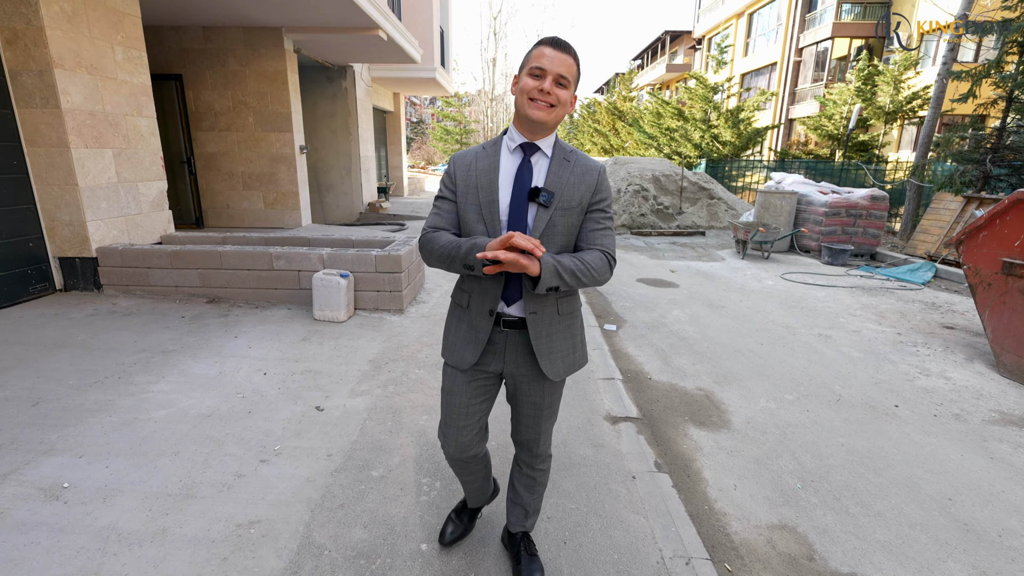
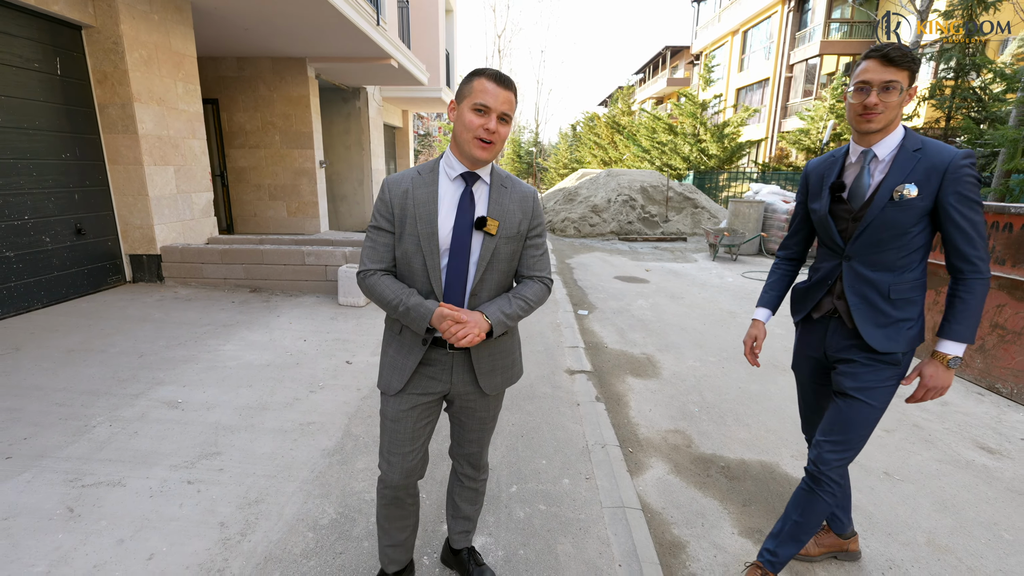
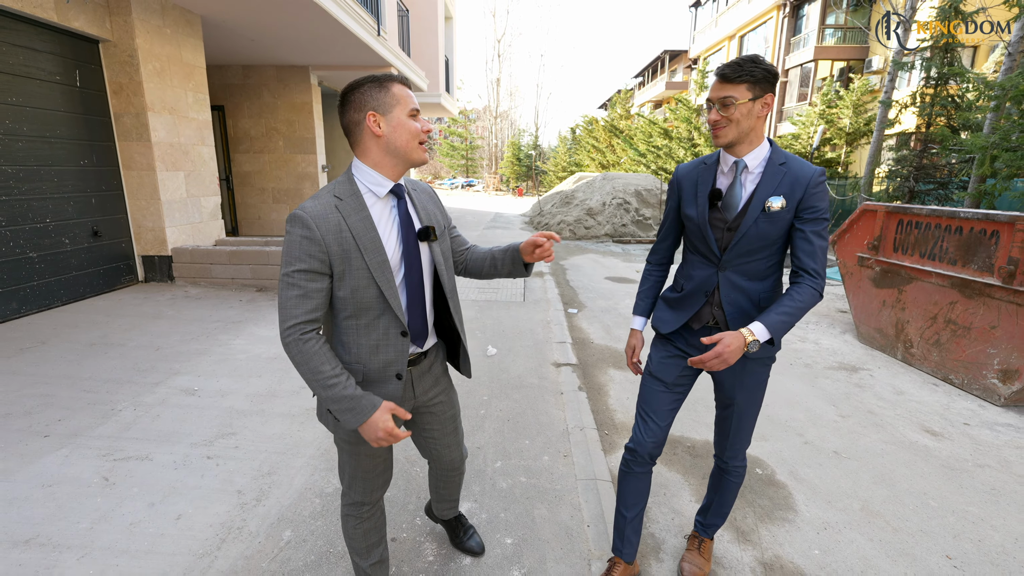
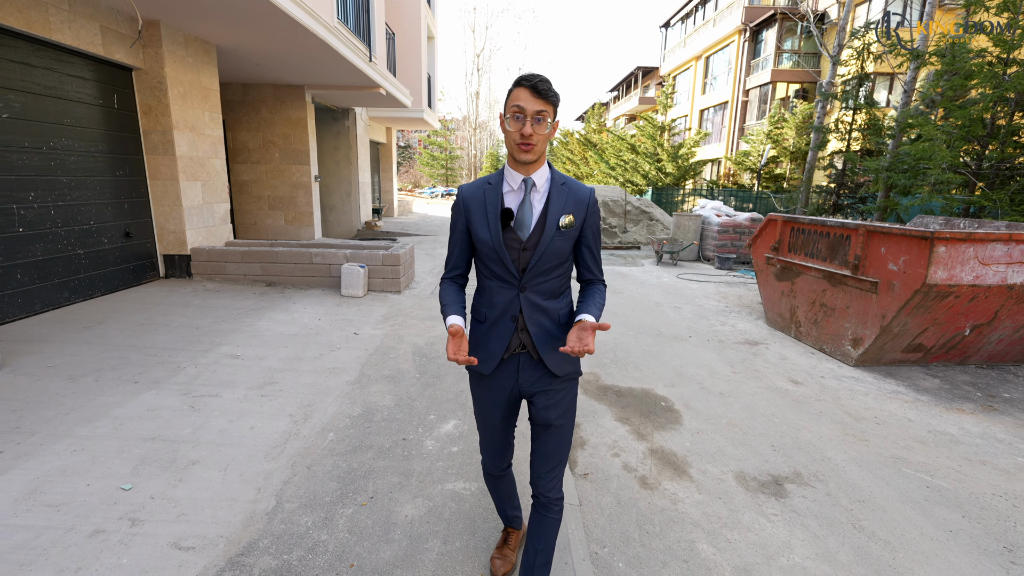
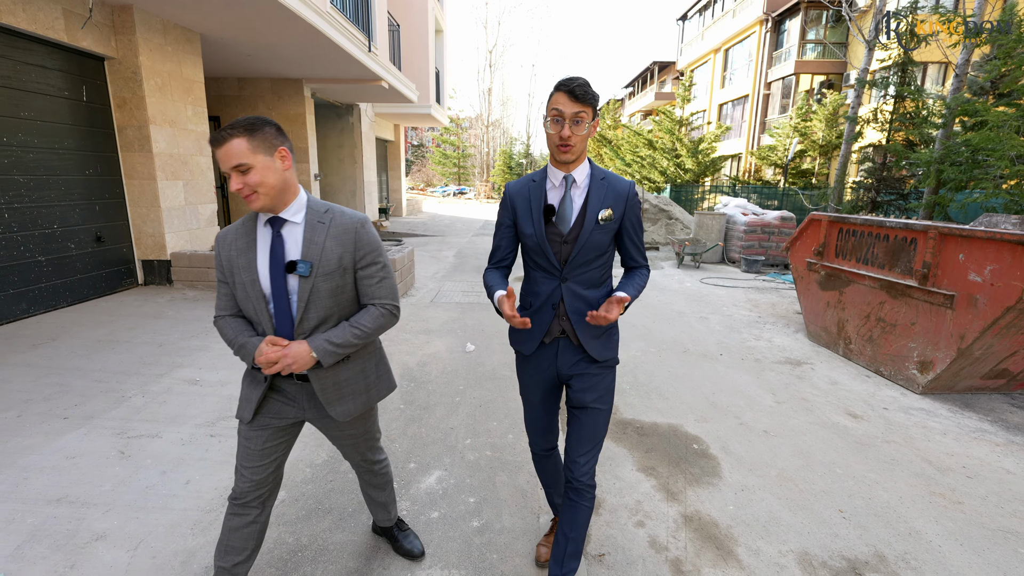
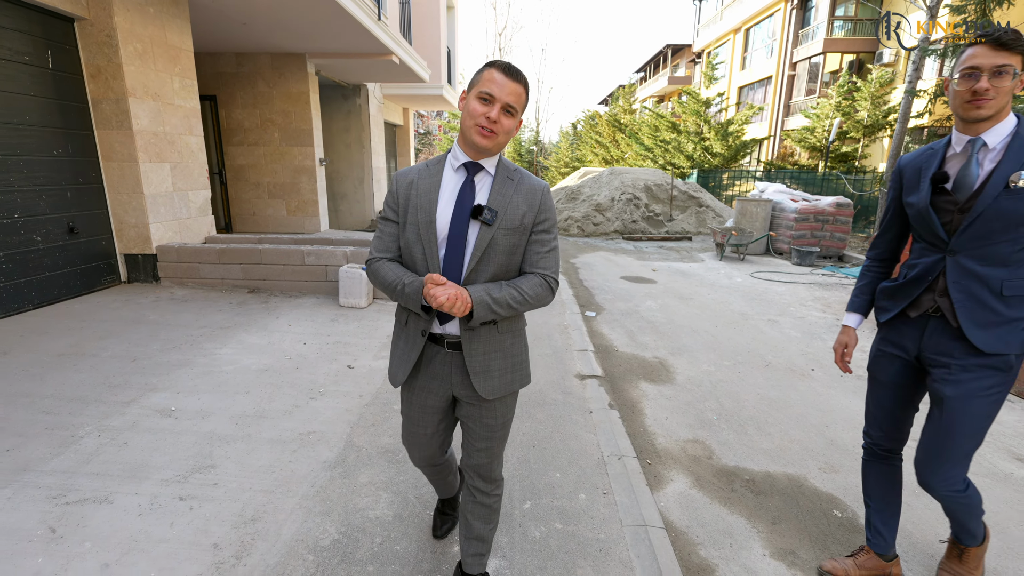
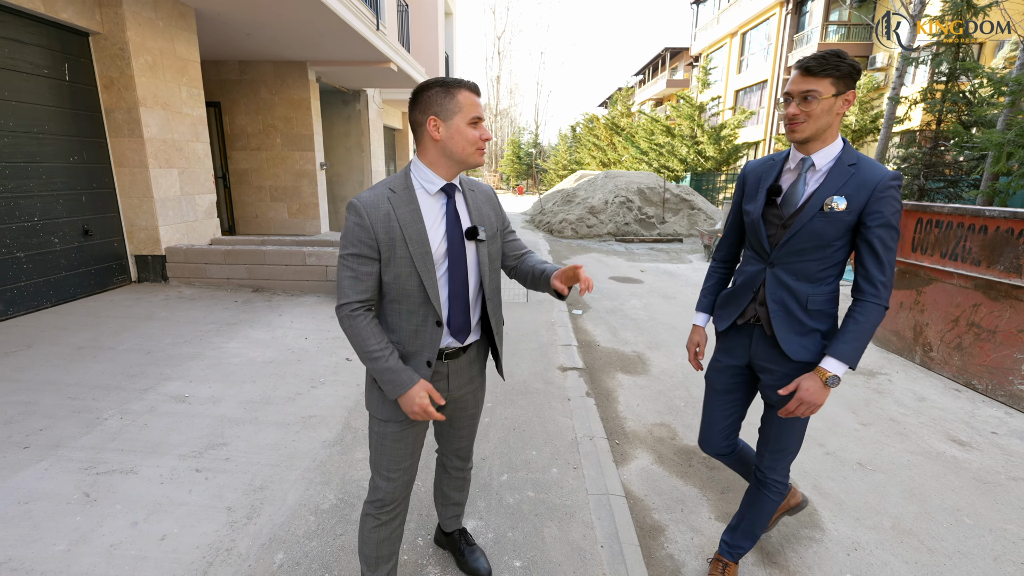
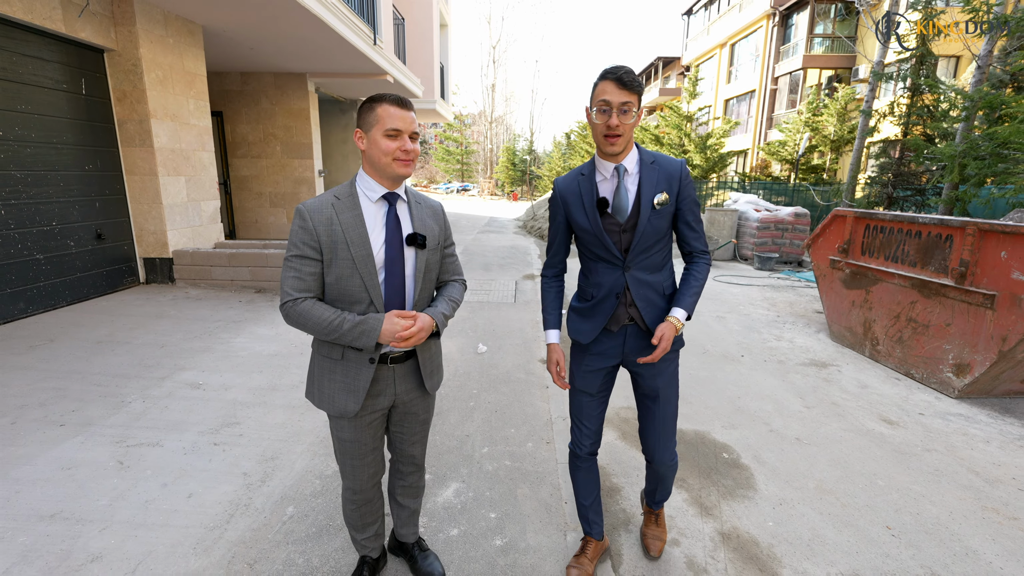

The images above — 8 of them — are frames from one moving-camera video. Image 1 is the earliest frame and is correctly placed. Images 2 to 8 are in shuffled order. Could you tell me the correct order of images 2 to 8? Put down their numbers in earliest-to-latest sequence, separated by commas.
6, 2, 7, 3, 8, 5, 4
